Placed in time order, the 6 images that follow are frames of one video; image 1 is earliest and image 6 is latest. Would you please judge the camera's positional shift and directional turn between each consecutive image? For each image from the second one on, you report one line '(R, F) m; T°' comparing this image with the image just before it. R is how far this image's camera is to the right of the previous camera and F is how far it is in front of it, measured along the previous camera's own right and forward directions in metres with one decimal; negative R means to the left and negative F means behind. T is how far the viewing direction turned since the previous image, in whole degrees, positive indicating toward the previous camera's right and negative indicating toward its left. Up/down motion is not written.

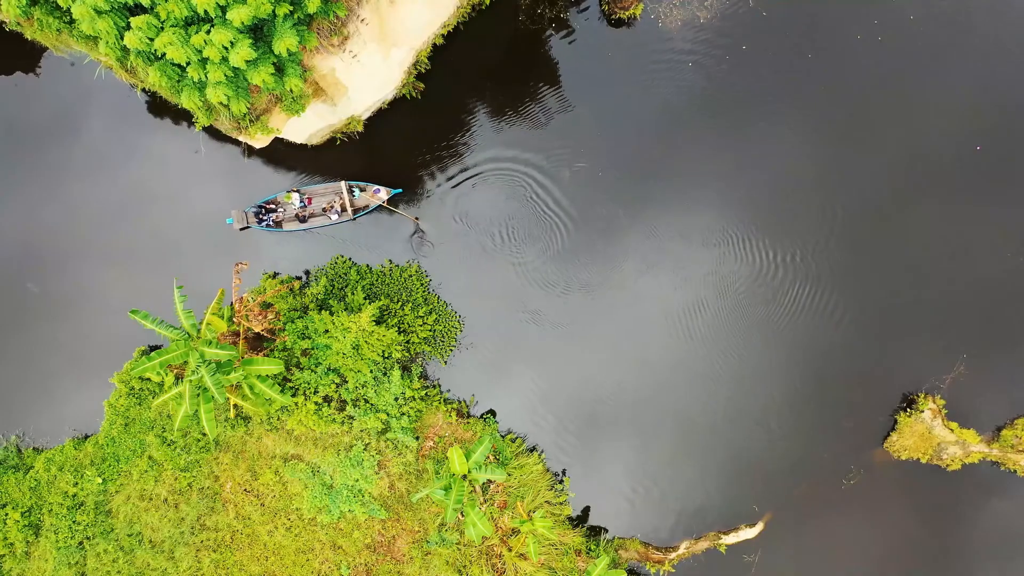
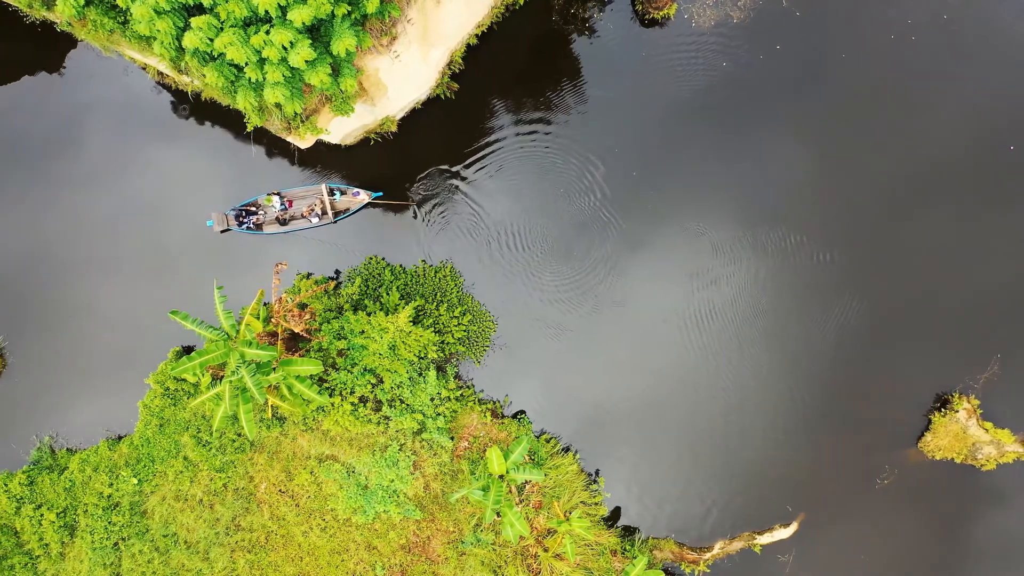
(-0.9, 0.0) m; 0°
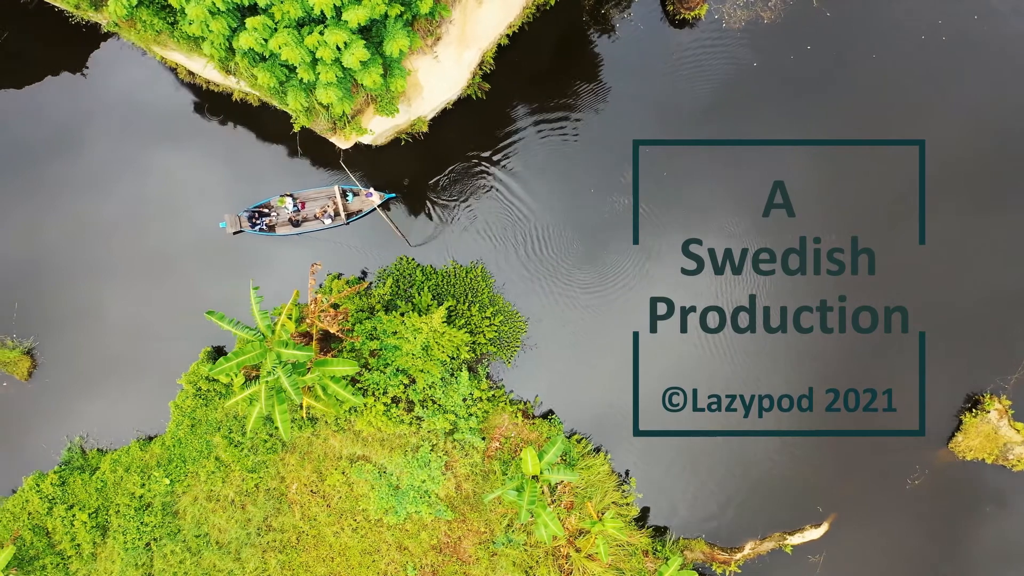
(-0.8, 0.0) m; 0°
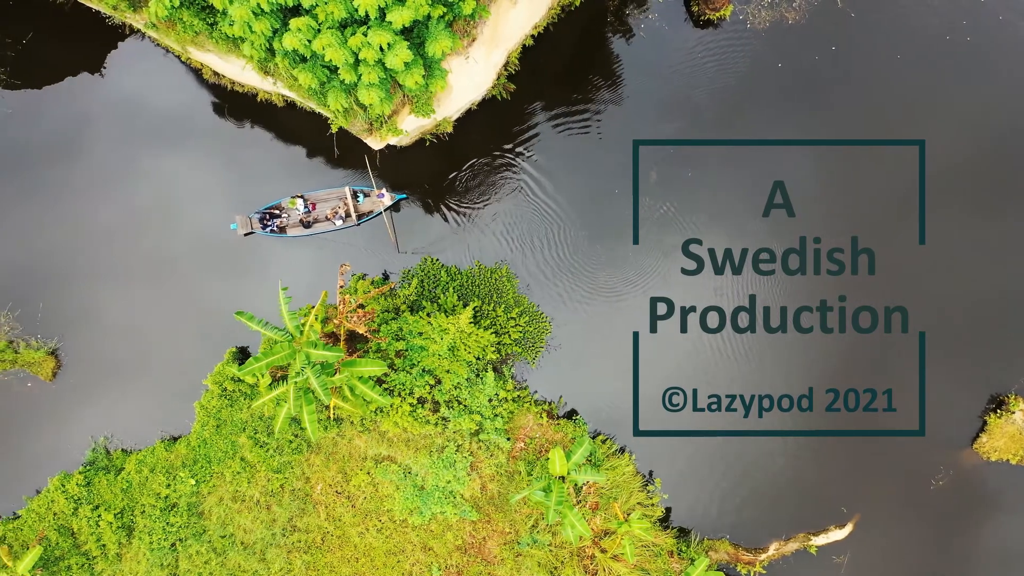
(-0.6, 0.0) m; 0°
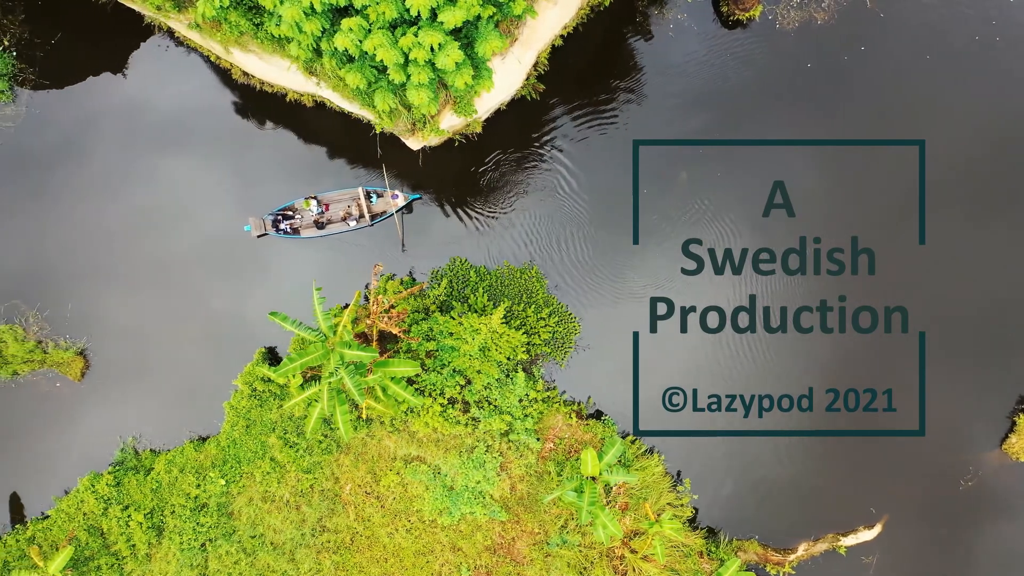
(-0.7, 0.0) m; 0°
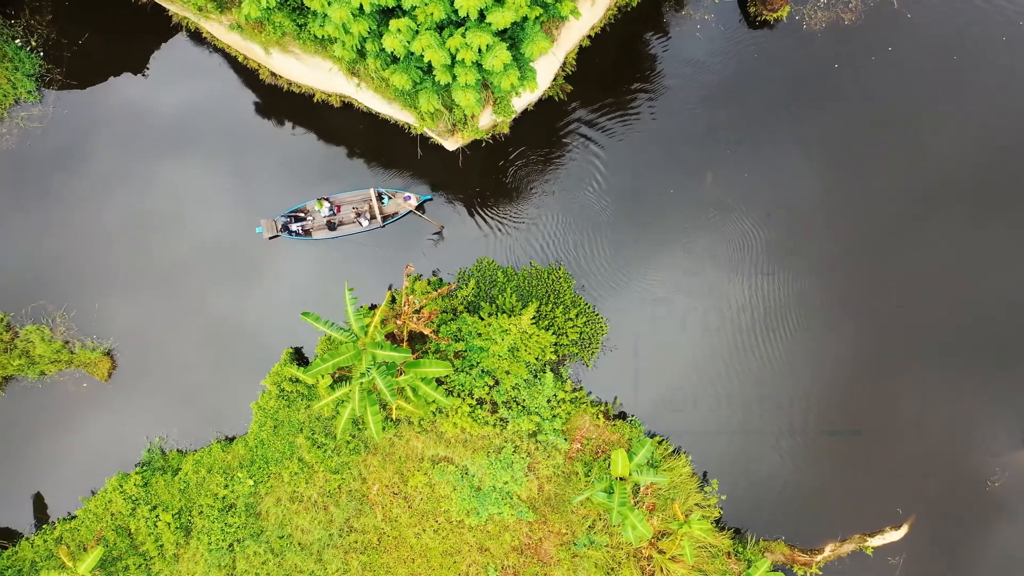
(-0.7, 0.0) m; 0°
